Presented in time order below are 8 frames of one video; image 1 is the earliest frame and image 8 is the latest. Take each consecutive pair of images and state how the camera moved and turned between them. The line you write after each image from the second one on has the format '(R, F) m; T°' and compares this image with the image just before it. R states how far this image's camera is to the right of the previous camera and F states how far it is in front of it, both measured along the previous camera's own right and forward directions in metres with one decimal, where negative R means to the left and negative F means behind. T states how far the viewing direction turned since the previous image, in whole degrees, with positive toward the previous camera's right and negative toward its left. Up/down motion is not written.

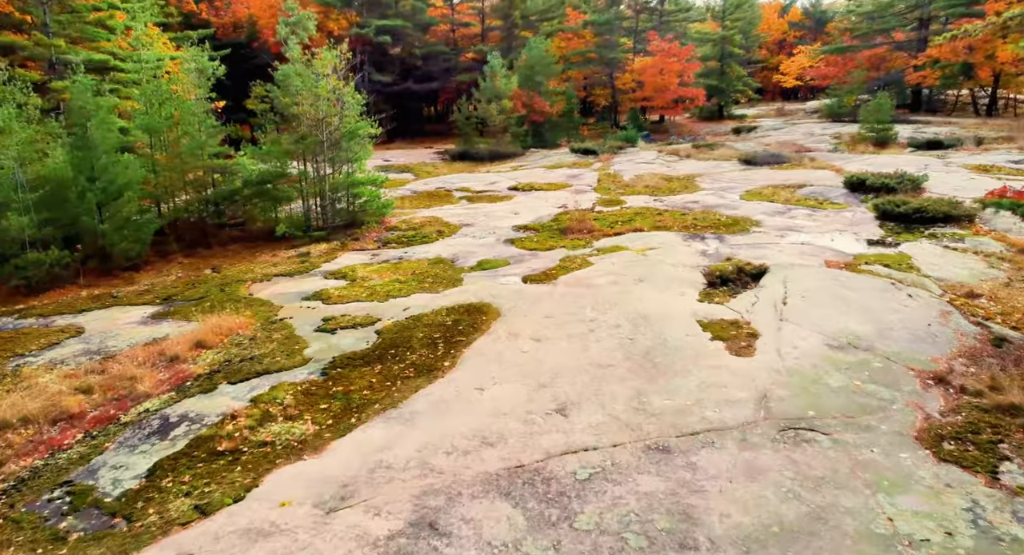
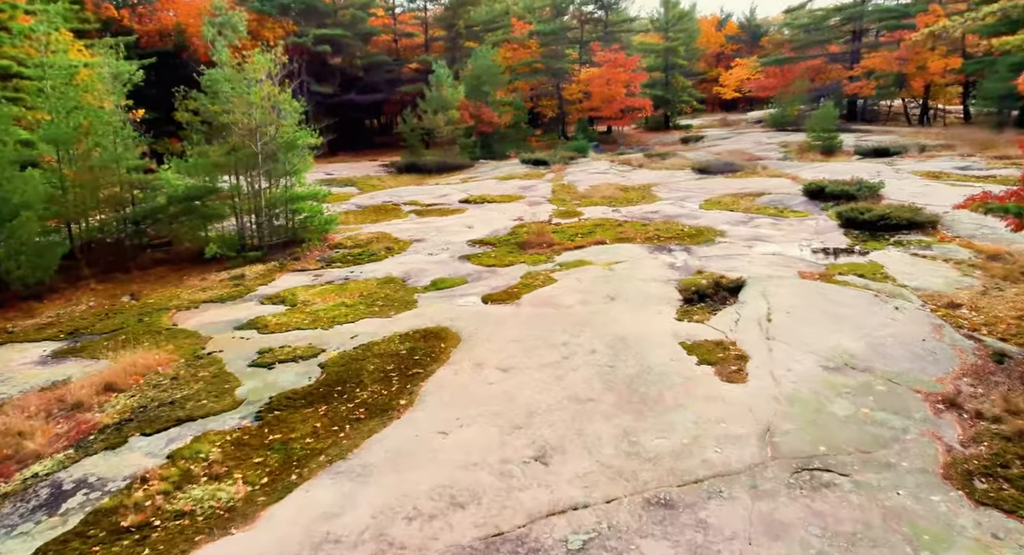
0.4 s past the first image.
(-0.2, +0.9) m; +5°
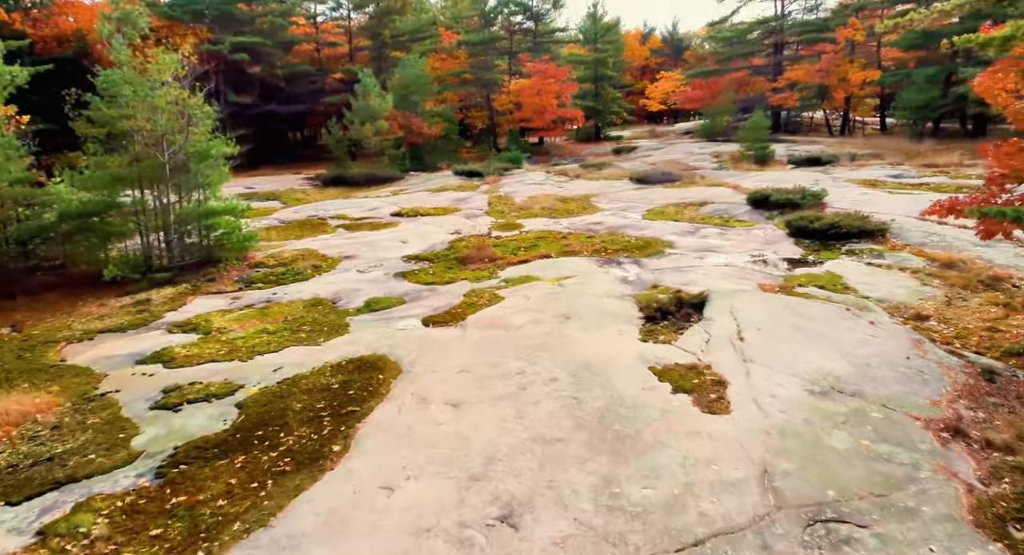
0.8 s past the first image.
(-0.2, +0.9) m; +6°
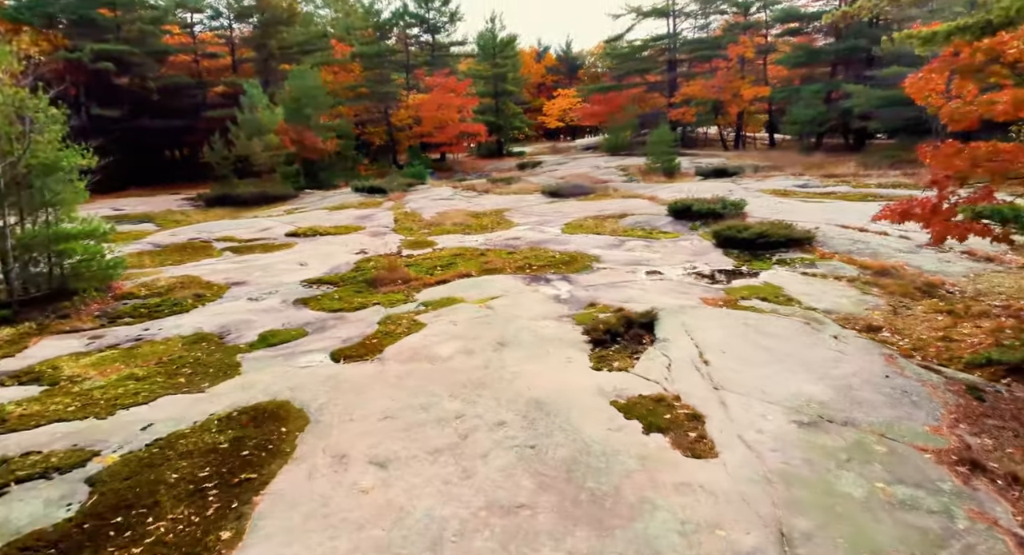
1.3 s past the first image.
(-0.3, +1.2) m; +9°
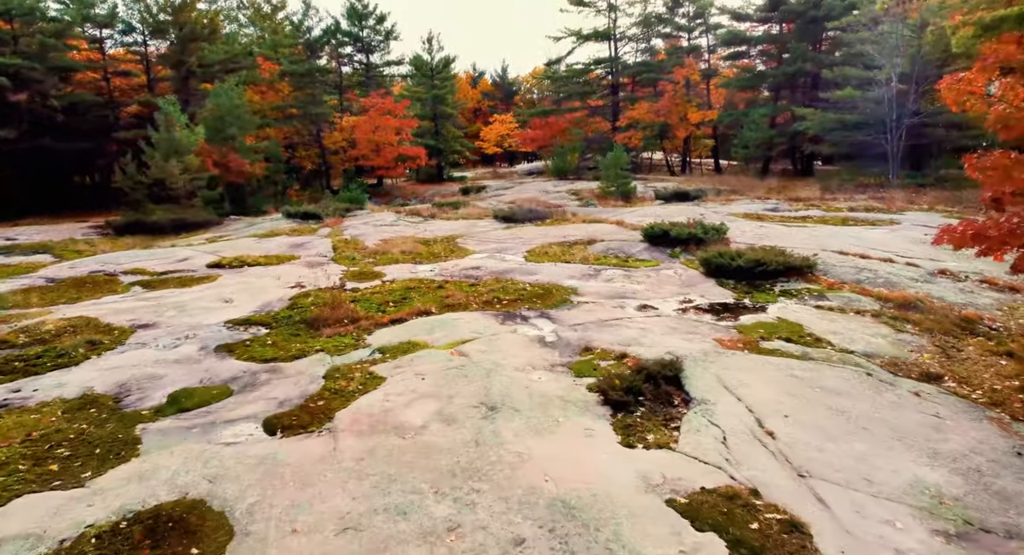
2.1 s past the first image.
(-0.5, +1.7) m; +6°
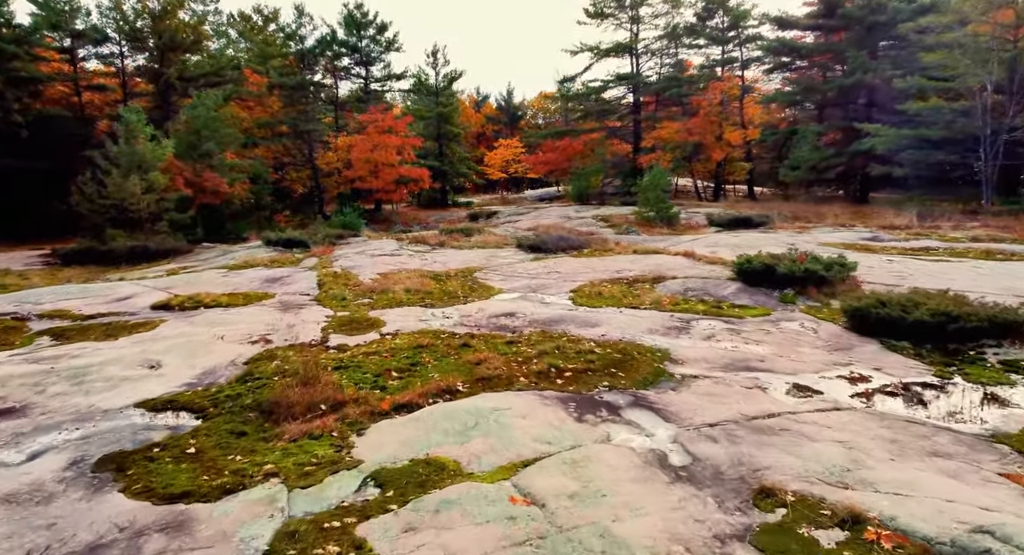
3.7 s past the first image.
(-0.8, +3.6) m; 0°
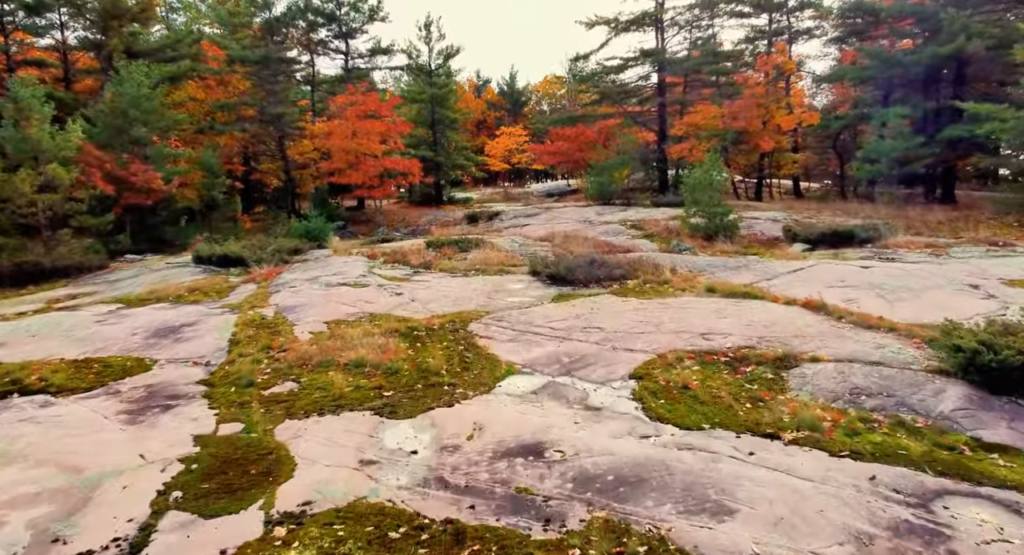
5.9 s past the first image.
(-0.2, +4.8) m; 0°
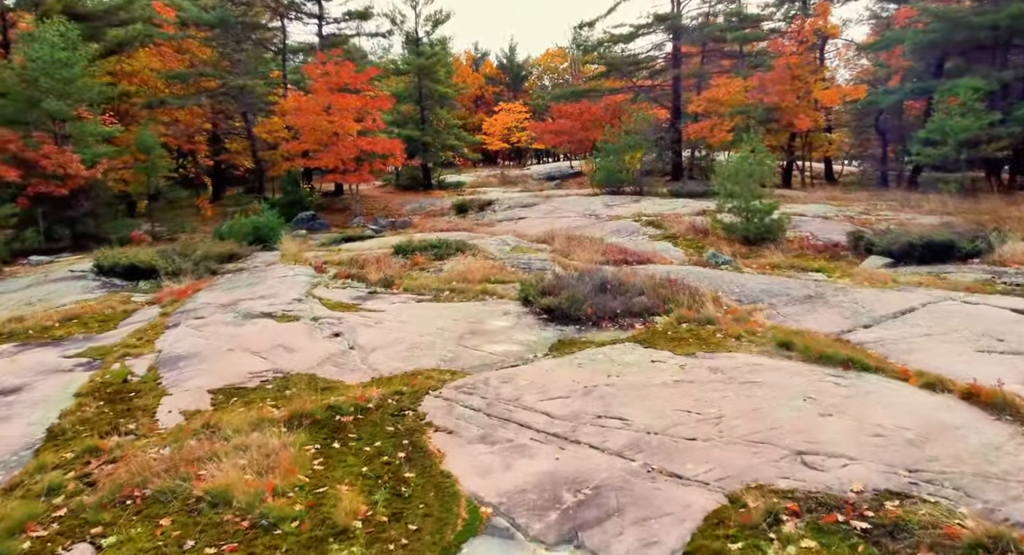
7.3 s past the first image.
(+0.2, +3.2) m; 0°
